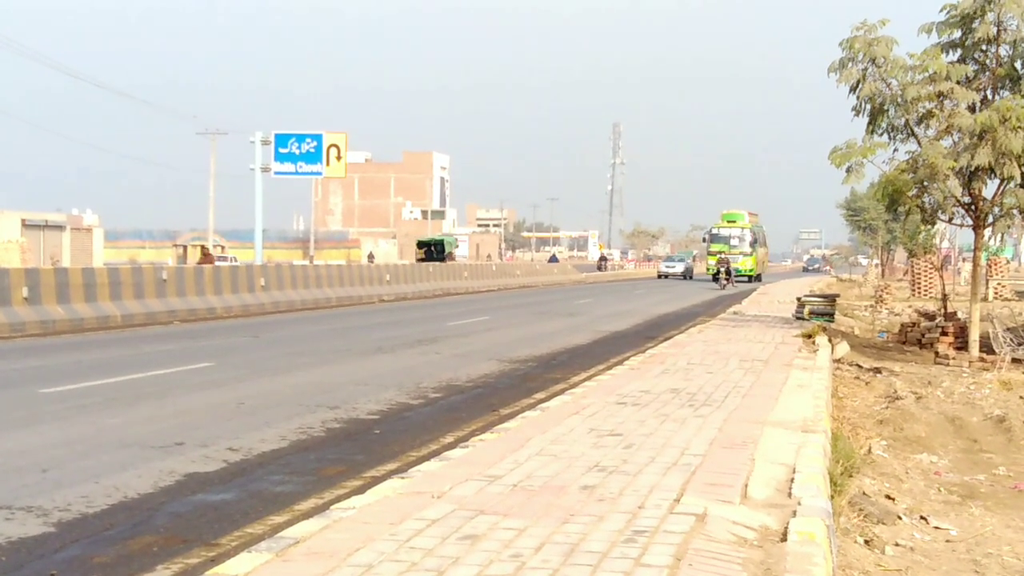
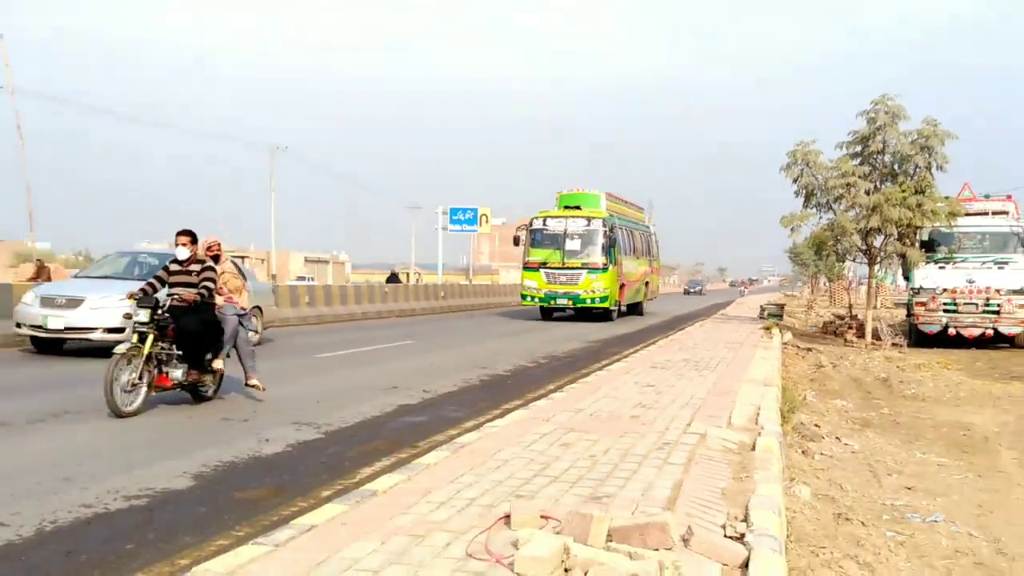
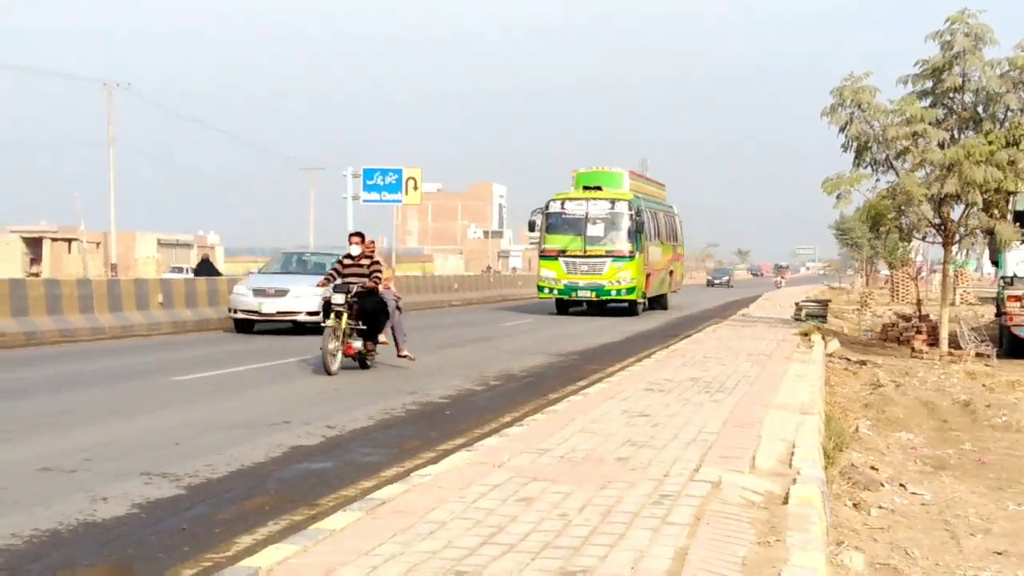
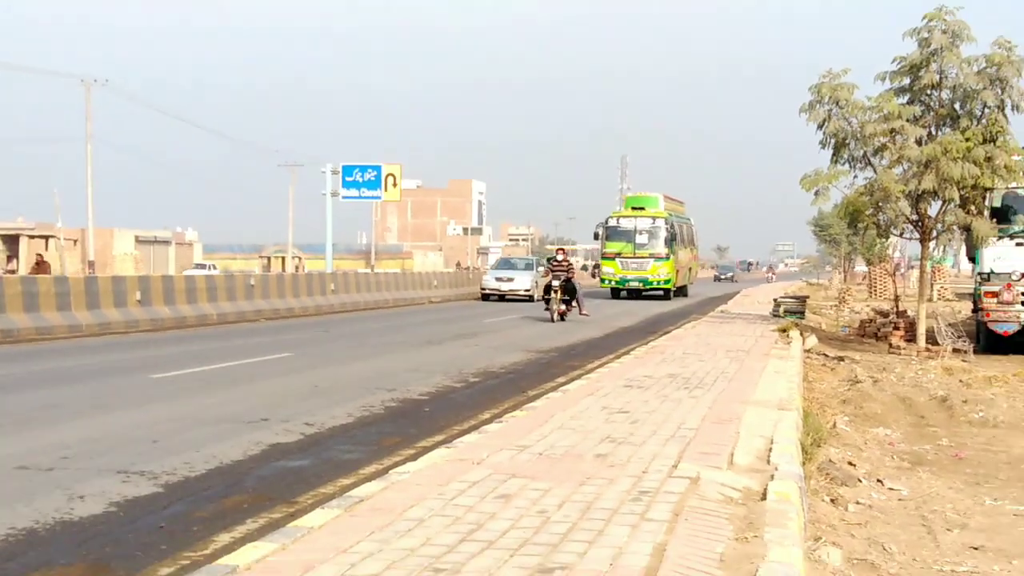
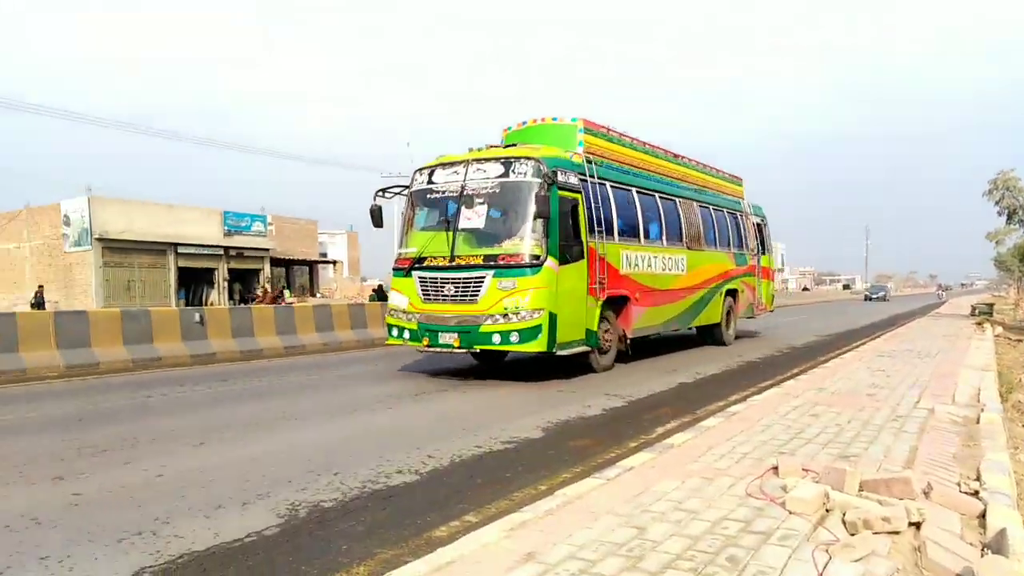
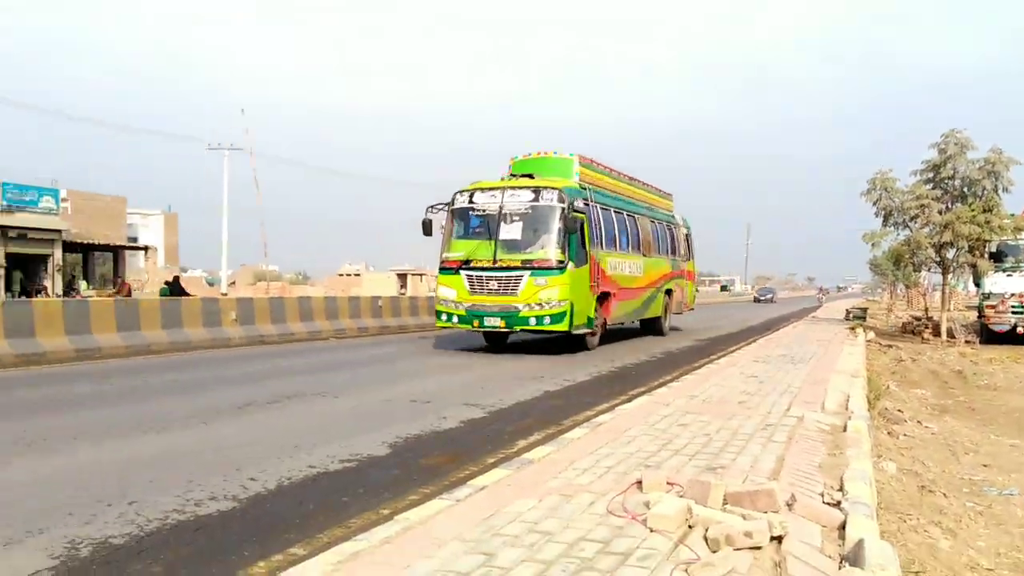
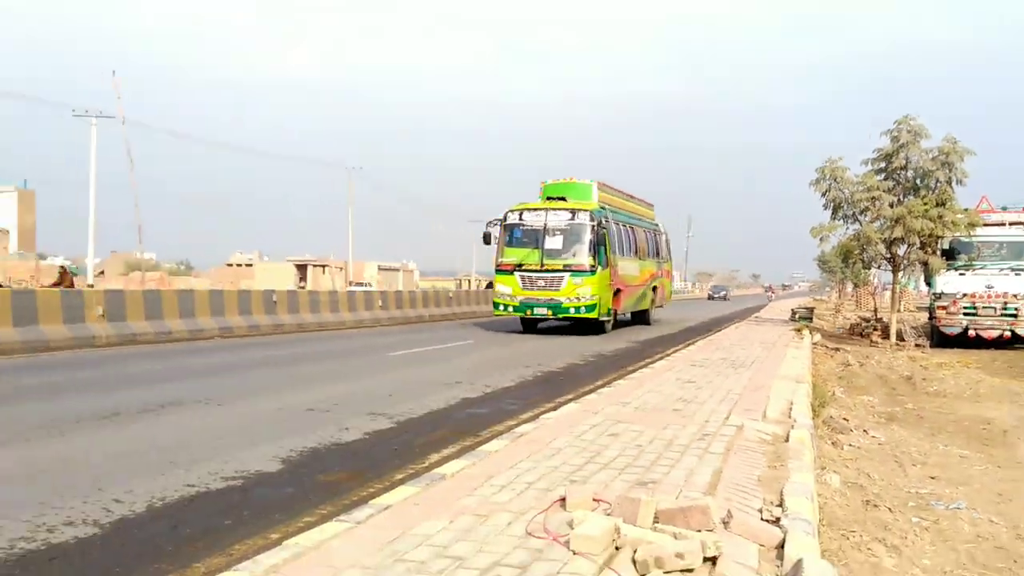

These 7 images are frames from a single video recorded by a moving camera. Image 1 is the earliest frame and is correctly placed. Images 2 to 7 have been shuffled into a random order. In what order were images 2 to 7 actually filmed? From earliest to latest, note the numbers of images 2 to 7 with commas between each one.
4, 3, 2, 7, 6, 5
